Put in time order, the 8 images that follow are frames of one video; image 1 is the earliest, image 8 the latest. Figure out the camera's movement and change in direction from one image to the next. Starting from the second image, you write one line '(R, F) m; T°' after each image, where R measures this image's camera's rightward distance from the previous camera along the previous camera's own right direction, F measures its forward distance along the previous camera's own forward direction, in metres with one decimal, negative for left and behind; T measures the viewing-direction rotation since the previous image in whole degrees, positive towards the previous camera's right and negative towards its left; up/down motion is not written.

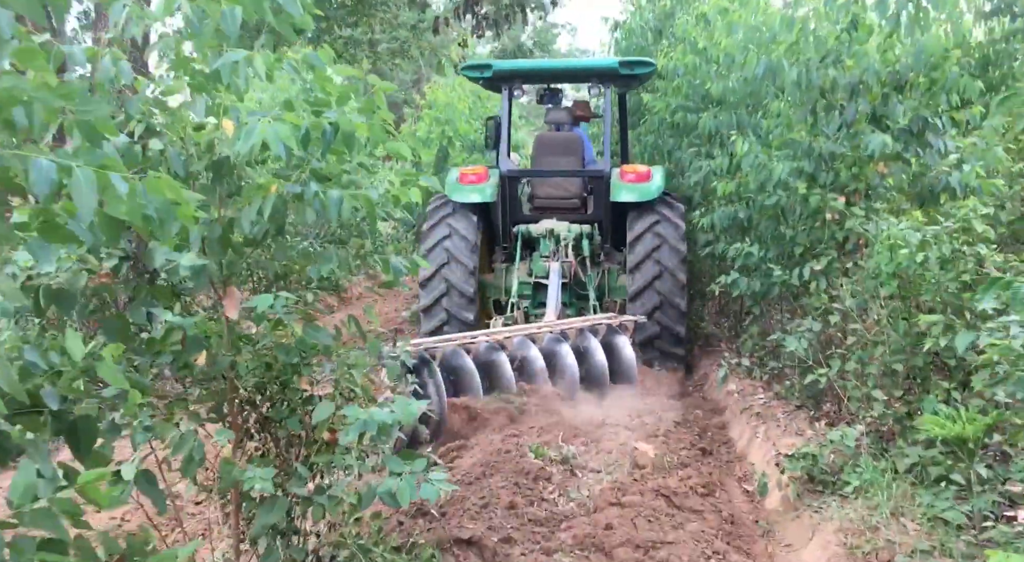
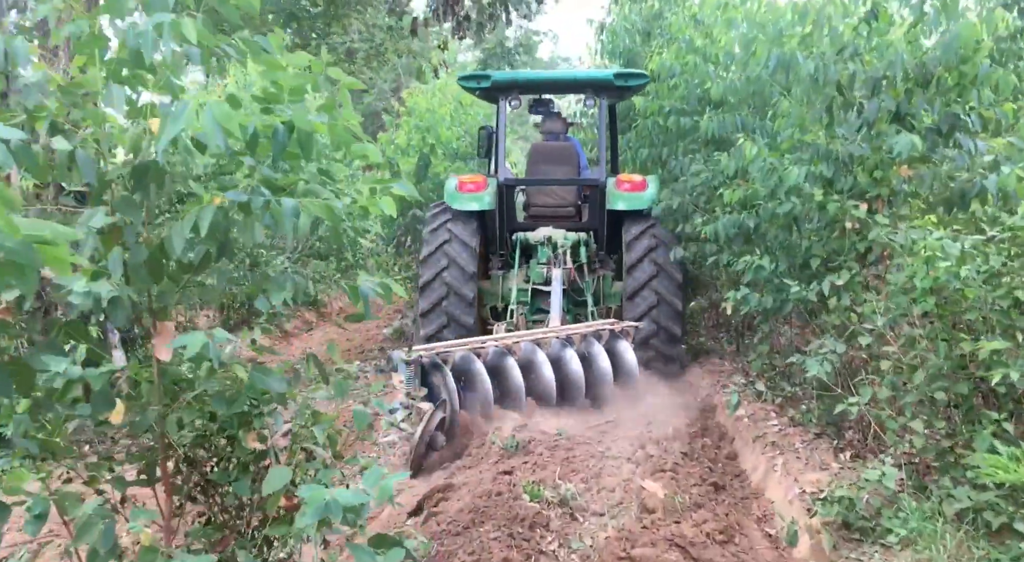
(0.0, +0.5) m; +1°
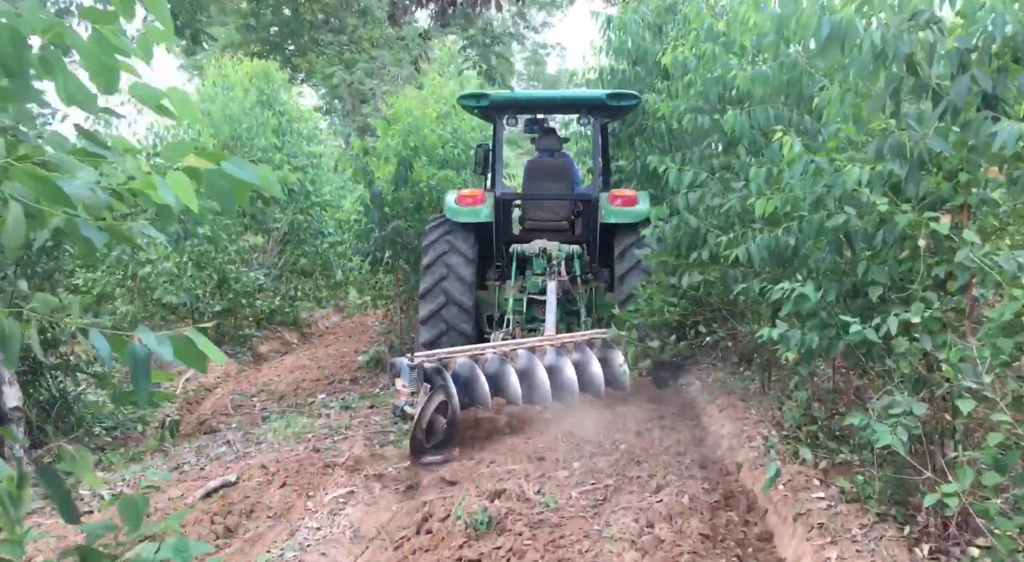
(+0.1, +1.0) m; 0°
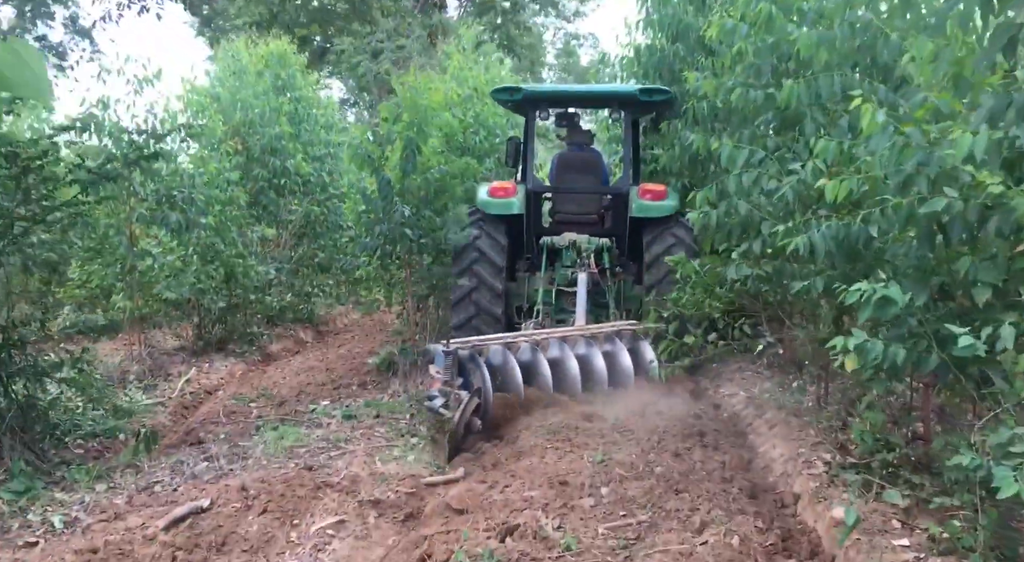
(0.0, +0.7) m; -2°
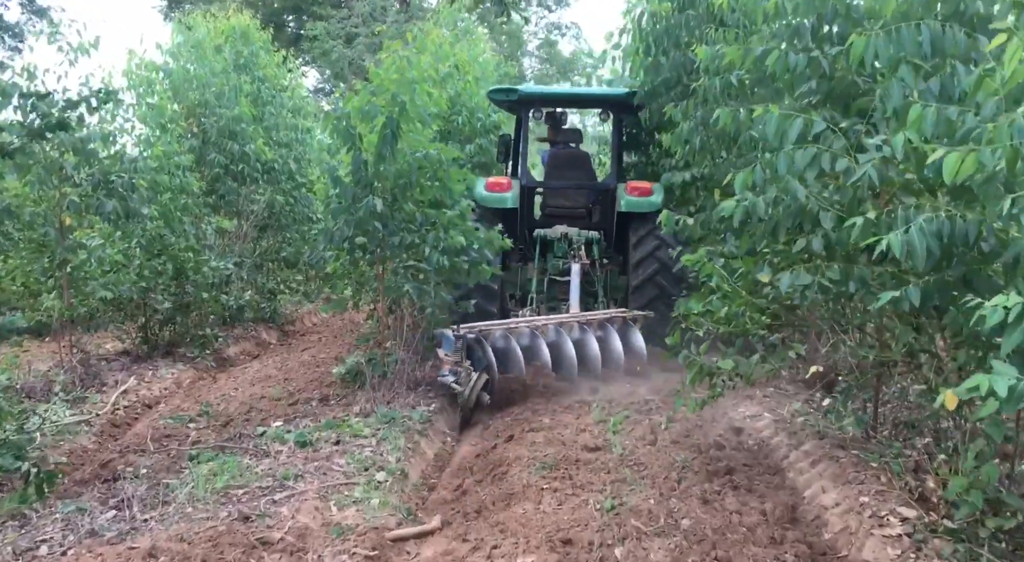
(0.0, +1.0) m; +1°
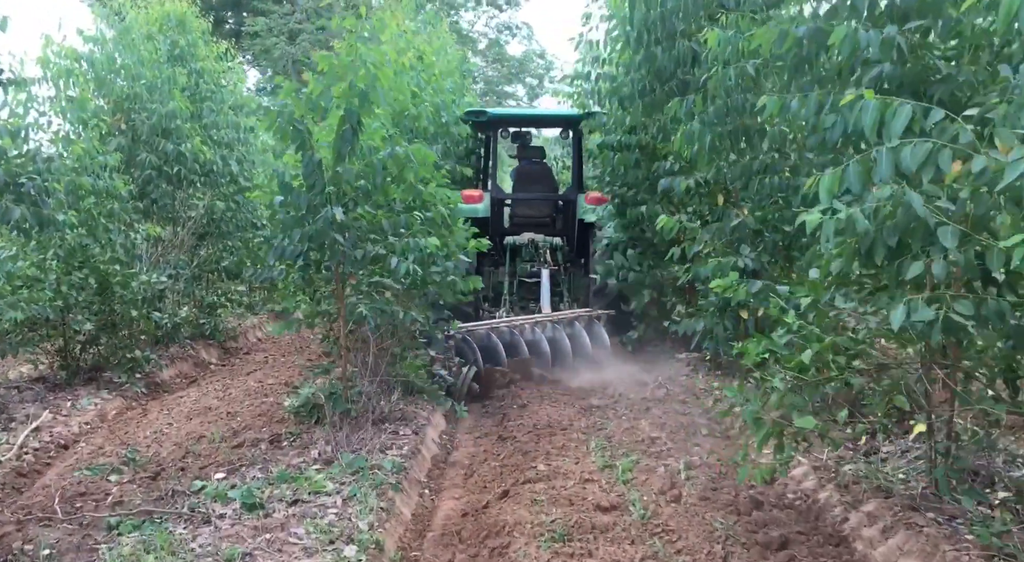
(-0.2, +0.9) m; +3°
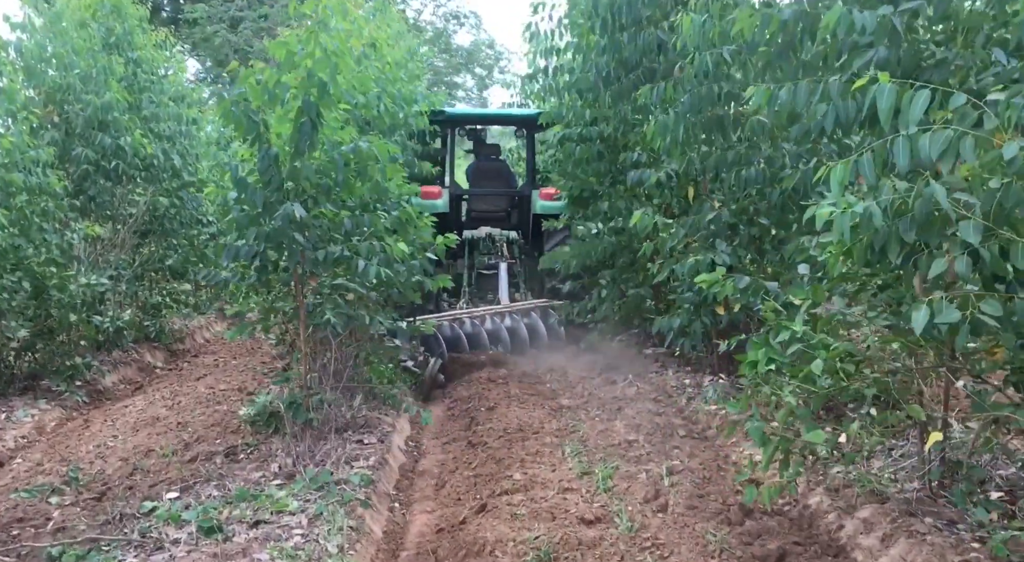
(-0.1, +0.2) m; +3°
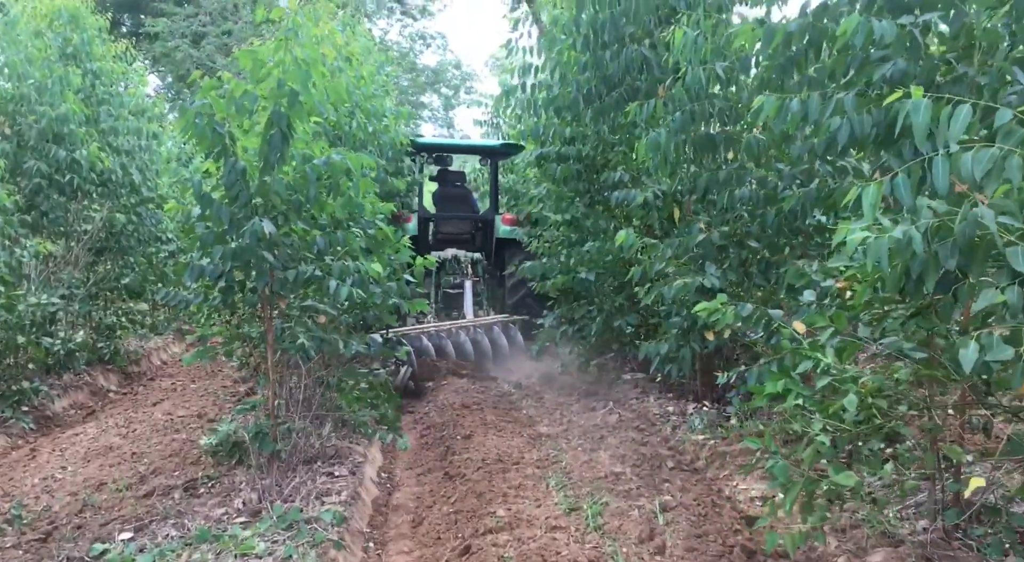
(-0.1, +0.3) m; +2°
